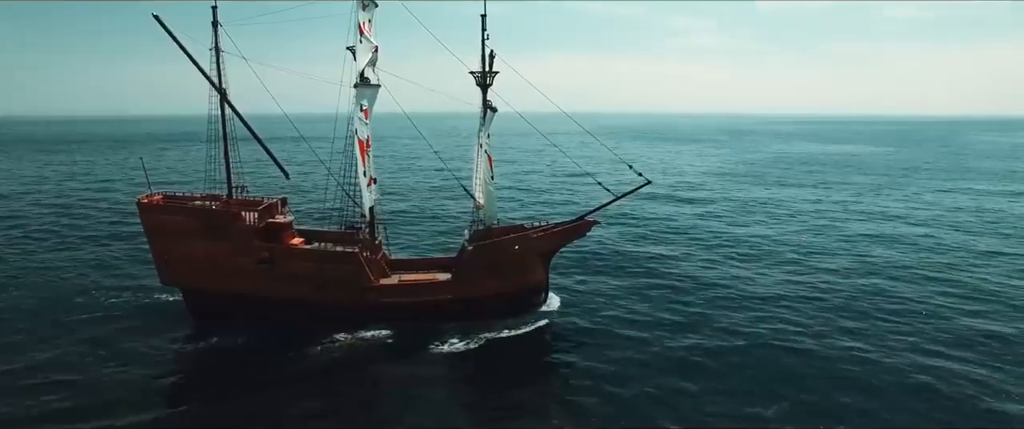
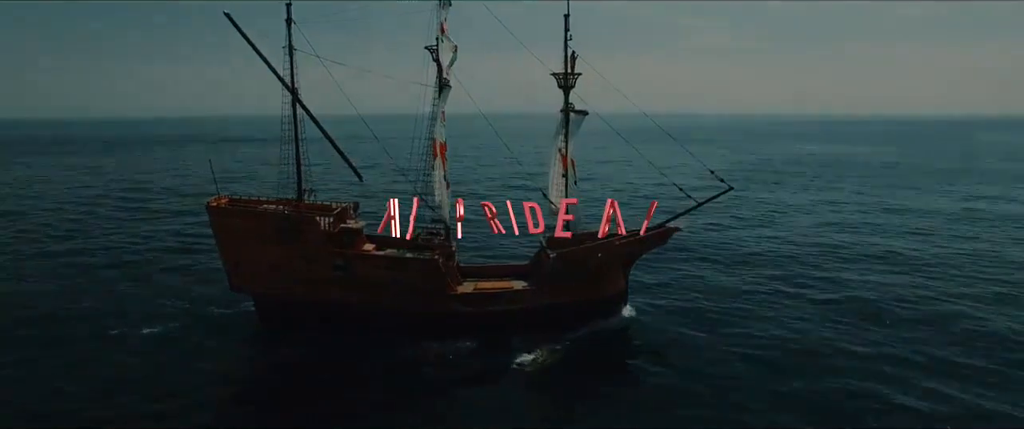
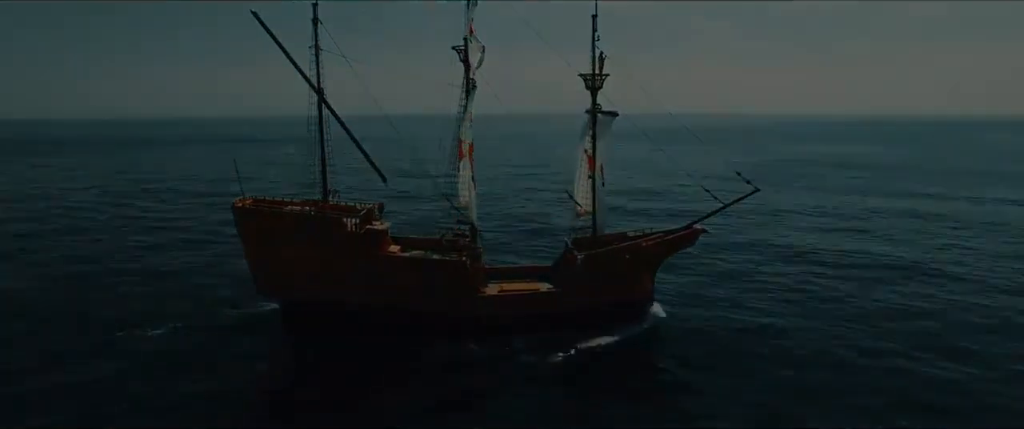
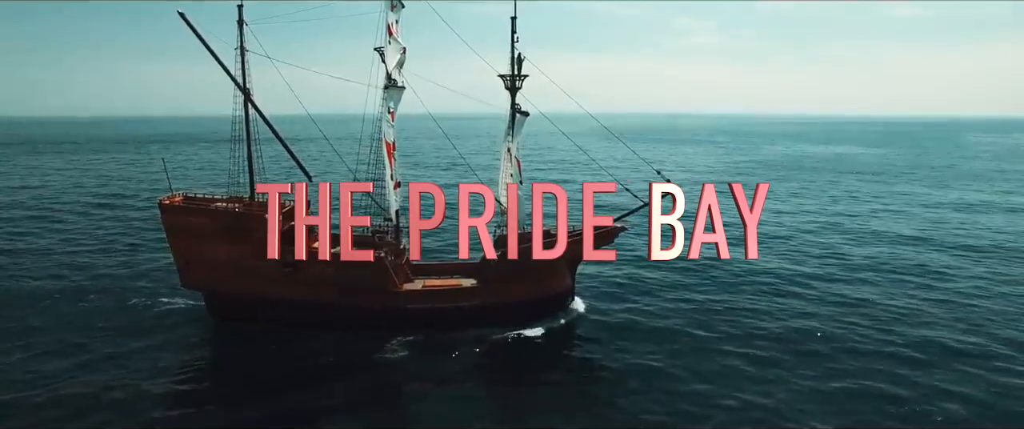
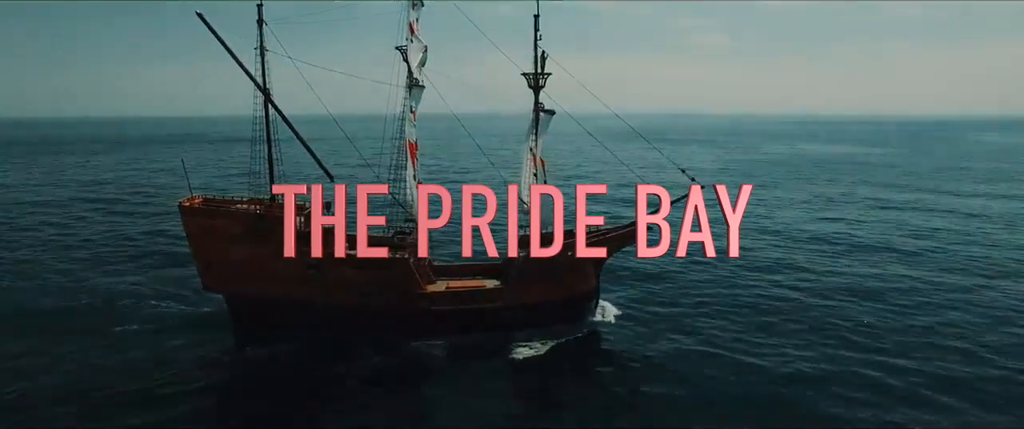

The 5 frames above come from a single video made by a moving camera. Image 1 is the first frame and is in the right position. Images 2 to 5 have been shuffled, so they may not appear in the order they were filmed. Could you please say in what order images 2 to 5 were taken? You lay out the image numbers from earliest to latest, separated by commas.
4, 5, 2, 3
